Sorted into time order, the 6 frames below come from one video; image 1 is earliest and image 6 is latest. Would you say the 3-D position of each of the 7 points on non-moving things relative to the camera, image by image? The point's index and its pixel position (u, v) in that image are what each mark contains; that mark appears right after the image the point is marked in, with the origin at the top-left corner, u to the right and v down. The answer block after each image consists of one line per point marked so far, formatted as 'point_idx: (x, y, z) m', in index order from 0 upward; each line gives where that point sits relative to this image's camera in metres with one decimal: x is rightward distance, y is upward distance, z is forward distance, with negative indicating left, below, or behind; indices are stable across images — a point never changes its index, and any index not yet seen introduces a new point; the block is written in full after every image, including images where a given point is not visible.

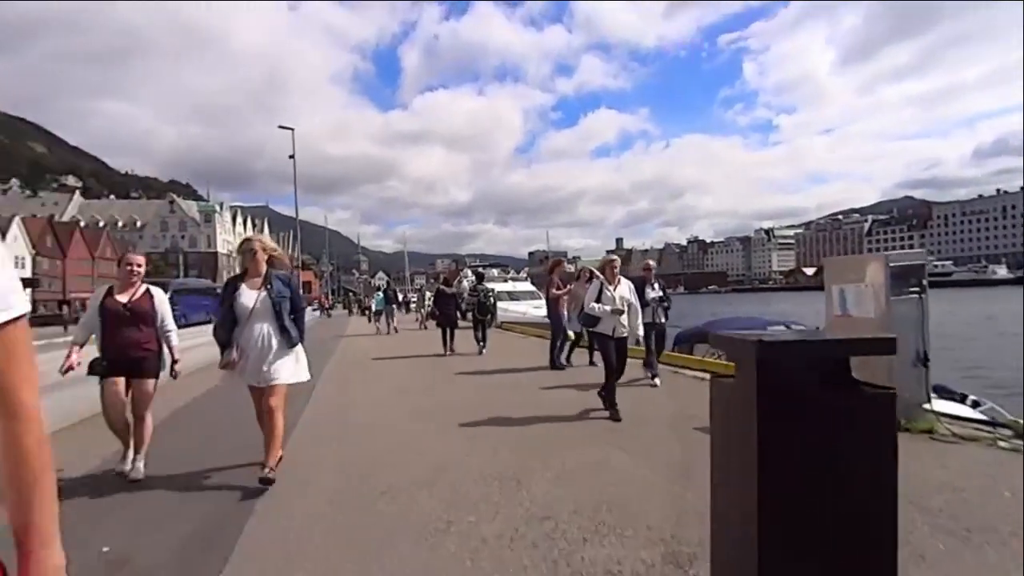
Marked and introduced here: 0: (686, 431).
0: (+2.6, -2.1, +8.6) m
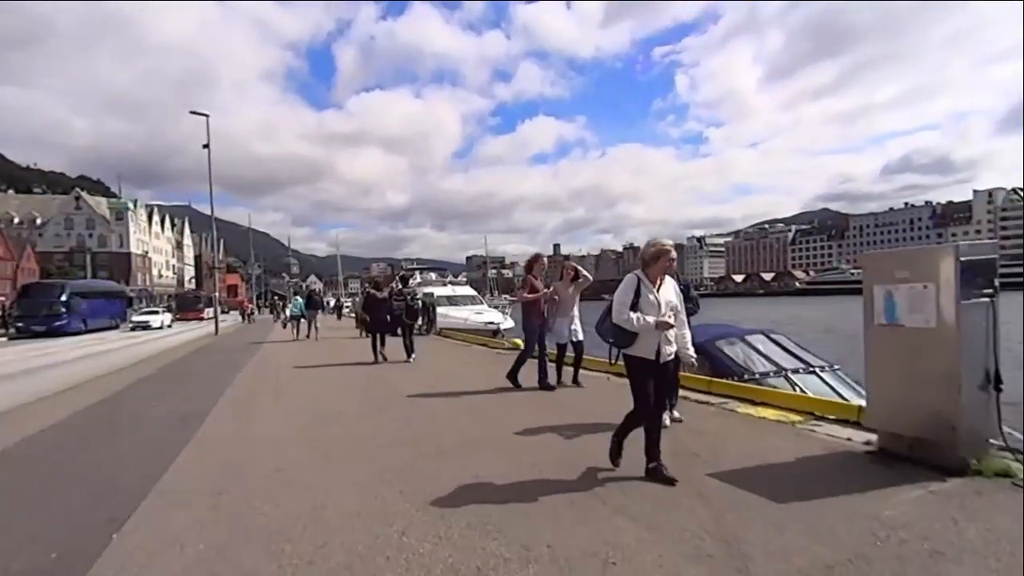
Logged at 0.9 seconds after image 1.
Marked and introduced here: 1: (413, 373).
0: (+2.1, -2.2, +6.5) m
1: (-2.9, -2.4, +16.4) m
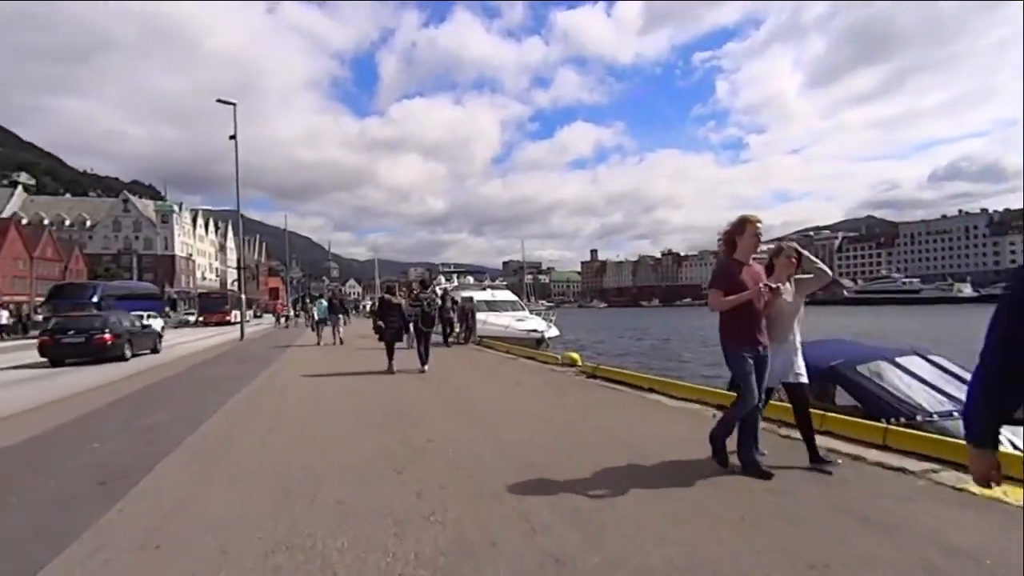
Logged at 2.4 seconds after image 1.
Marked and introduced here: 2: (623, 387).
0: (+2.9, -2.2, +3.2) m
1: (-1.6, -2.4, +13.3) m
2: (+2.8, -2.4, +13.9) m
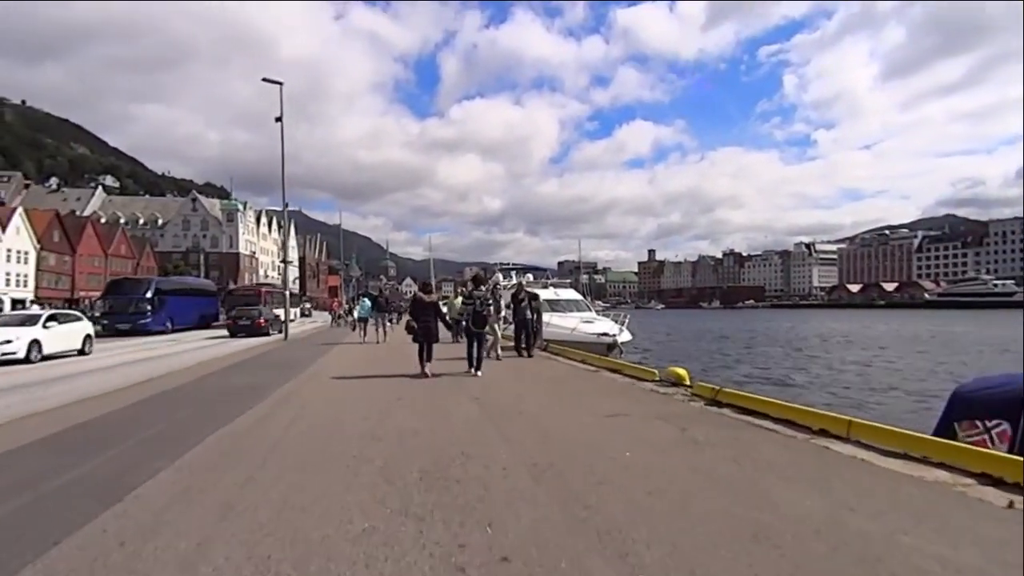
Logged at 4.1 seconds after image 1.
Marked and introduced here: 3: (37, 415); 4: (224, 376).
0: (+3.5, -2.0, -1.1) m
1: (+0.1, -2.3, +9.5) m
2: (+4.4, -2.3, +9.6) m
3: (-11.5, -3.1, +13.9) m
4: (-9.4, -2.9, +18.6) m
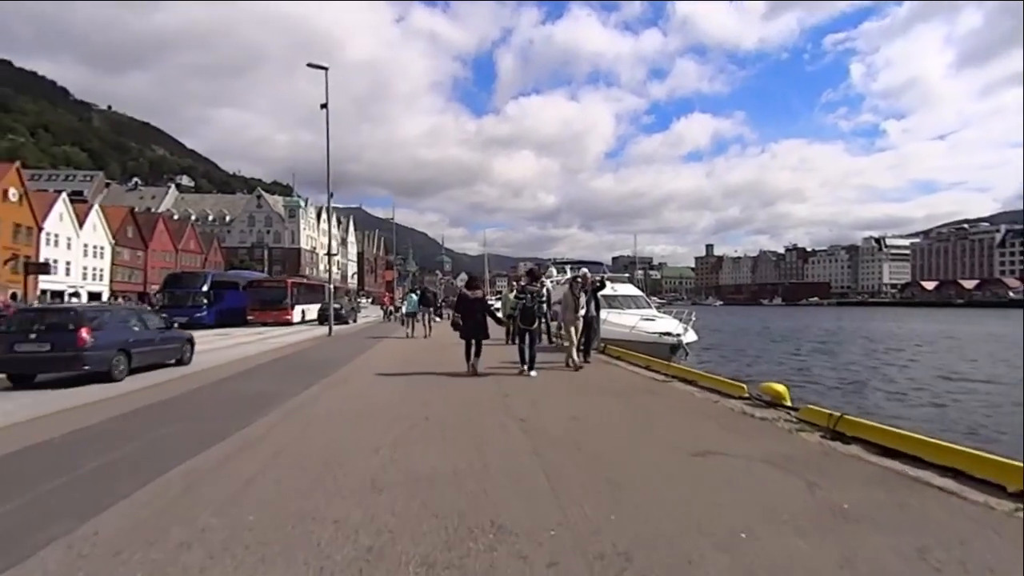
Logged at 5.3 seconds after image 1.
0: (+3.2, -2.1, -3.8) m
1: (+0.7, -2.2, +7.0) m
2: (+5.0, -2.2, +6.7) m
3: (-10.4, -2.9, +12.4) m
4: (-7.9, -2.7, +16.9) m
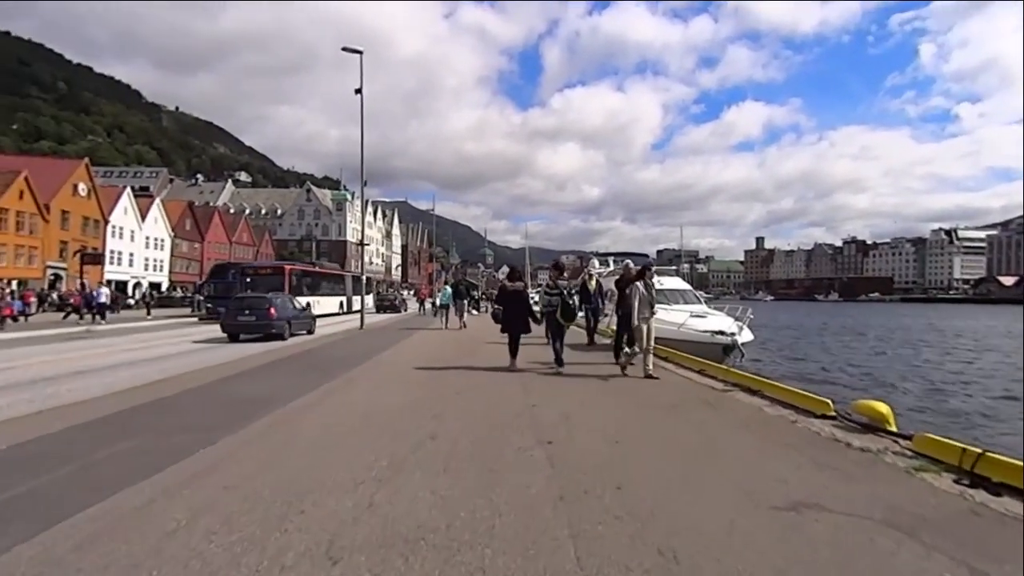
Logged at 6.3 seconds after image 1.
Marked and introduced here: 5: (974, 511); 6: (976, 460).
0: (+2.5, -2.1, -5.9) m
1: (+0.8, -2.1, +5.0) m
2: (+5.2, -2.2, +4.5) m
3: (-9.8, -2.6, +11.3) m
4: (-7.0, -2.4, +15.6) m
5: (+4.4, -2.1, +5.5) m
6: (+5.3, -1.9, +6.6) m
